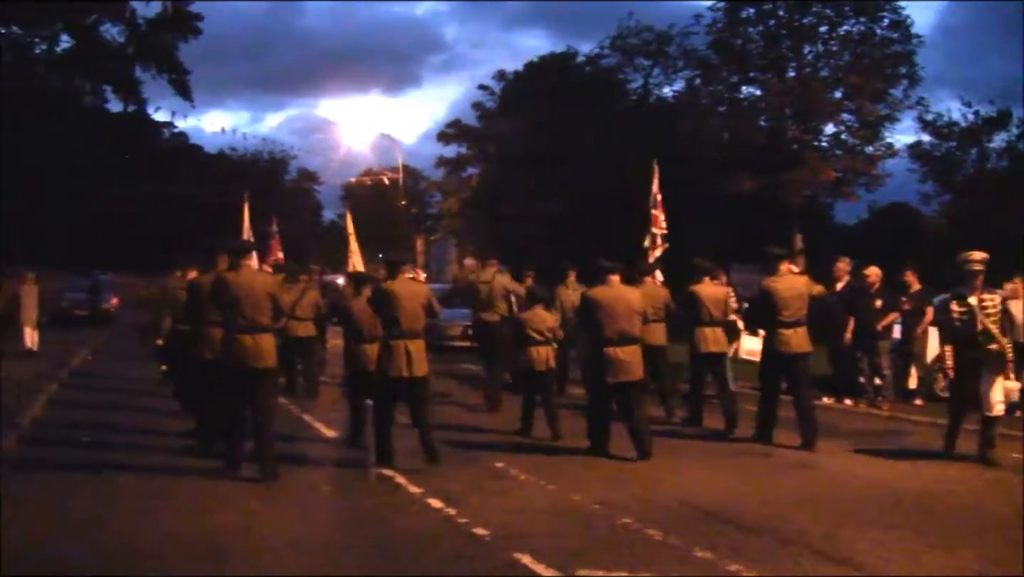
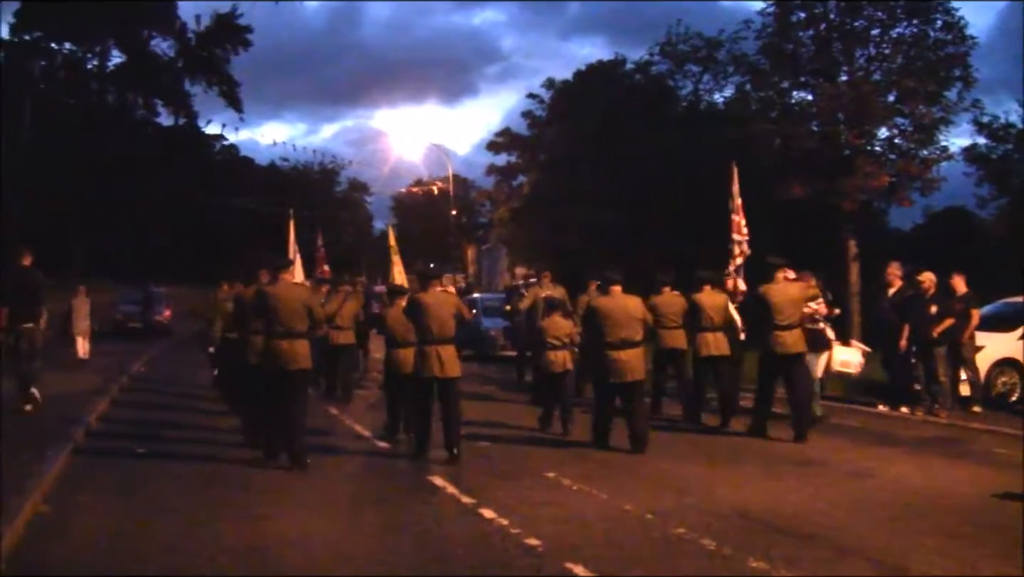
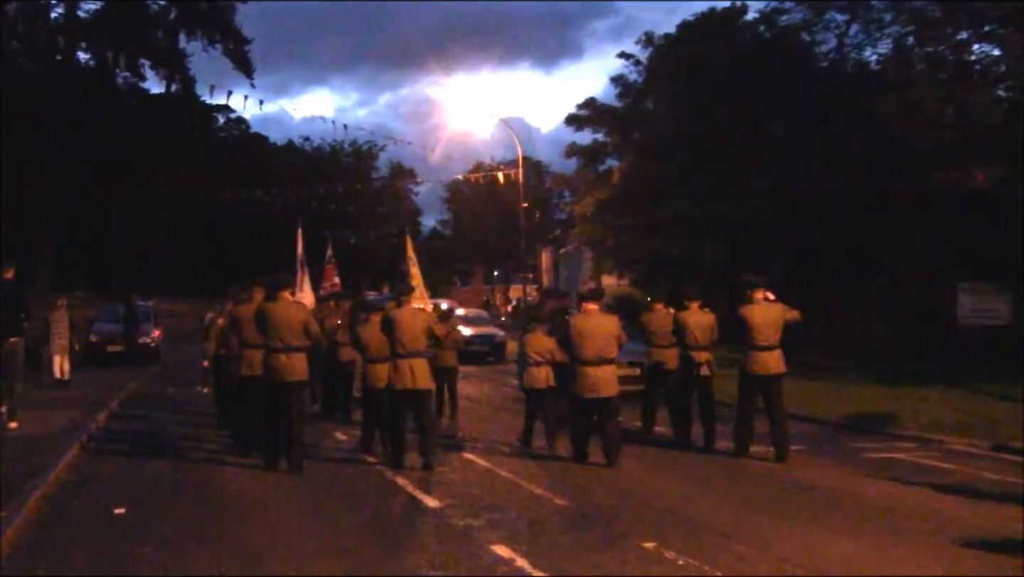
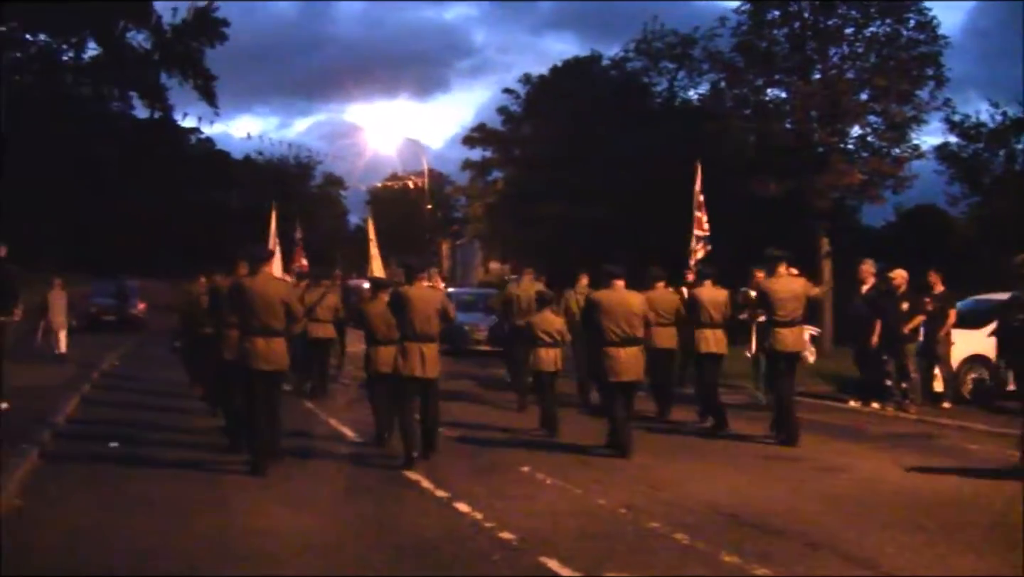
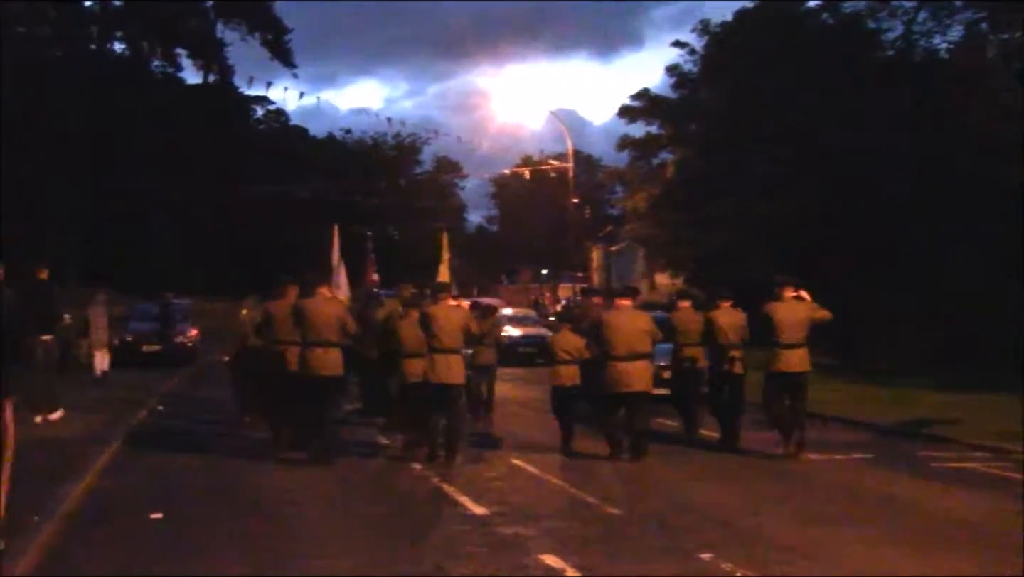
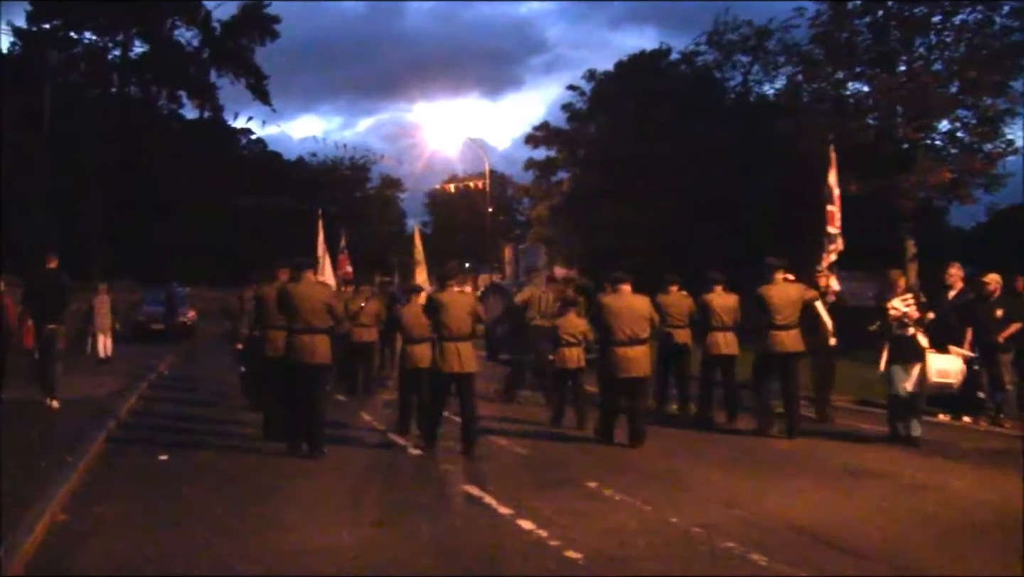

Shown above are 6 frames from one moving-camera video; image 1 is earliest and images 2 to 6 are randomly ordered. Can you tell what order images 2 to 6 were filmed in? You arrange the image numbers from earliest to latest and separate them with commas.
4, 2, 6, 3, 5
